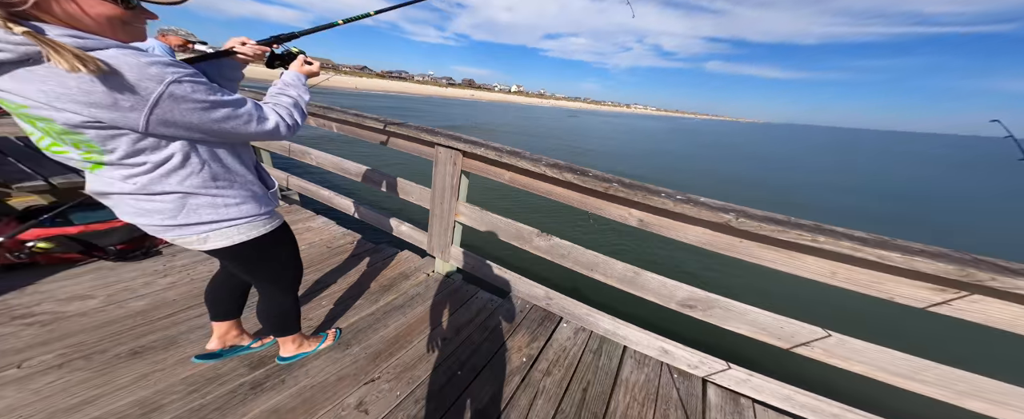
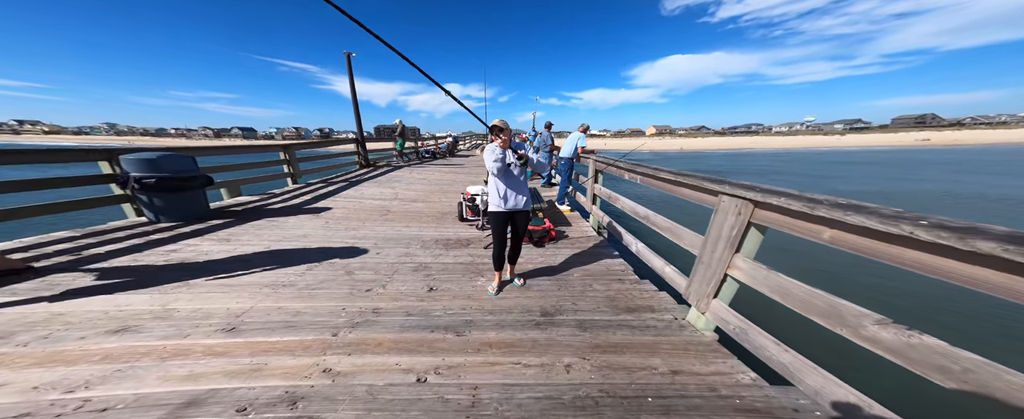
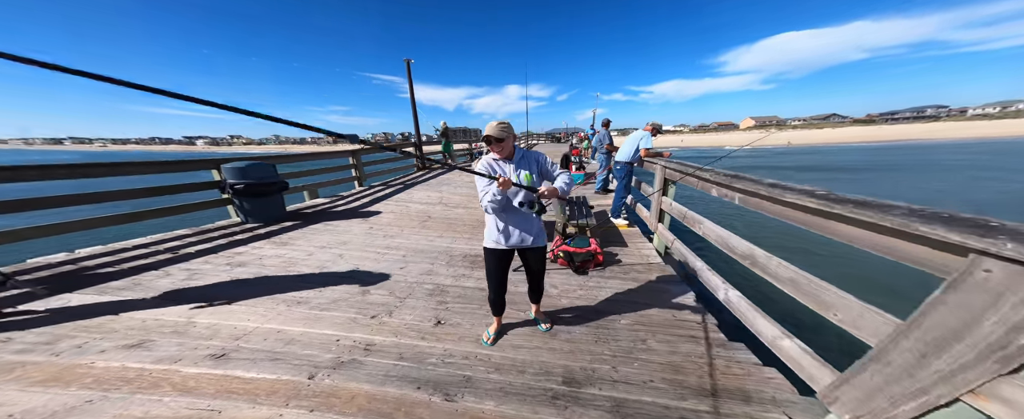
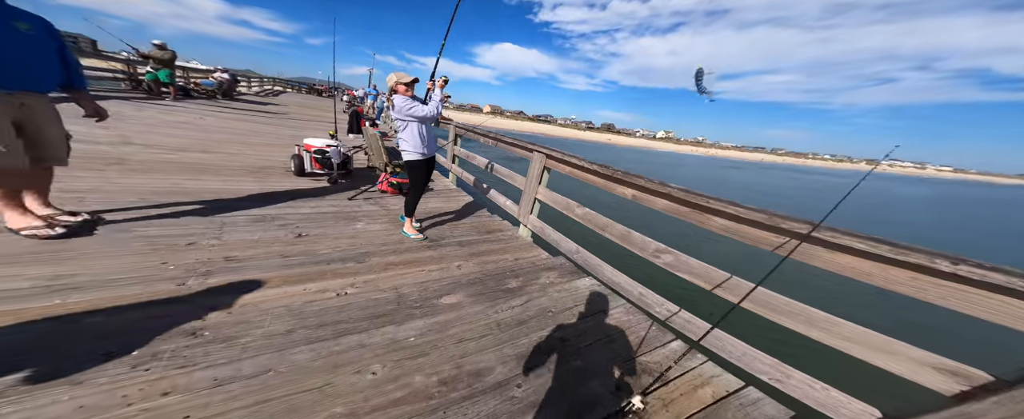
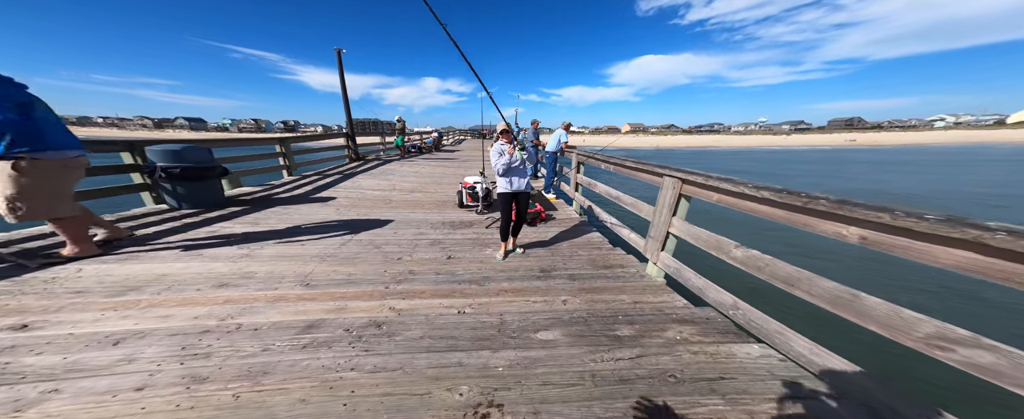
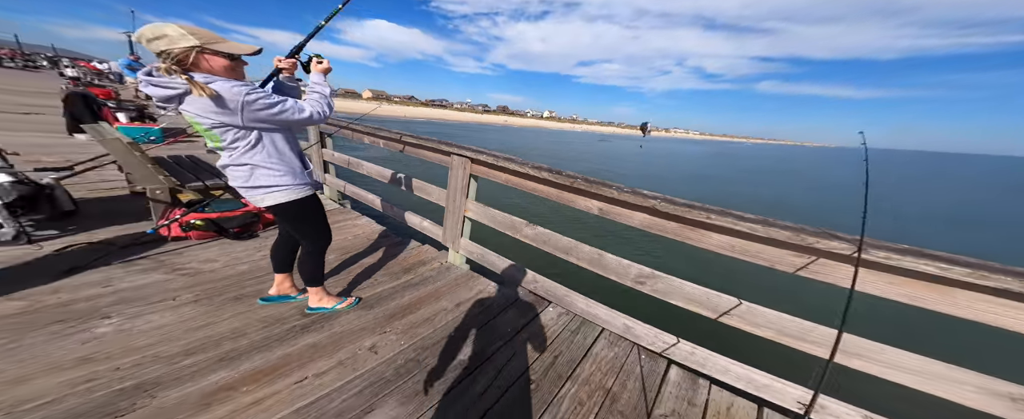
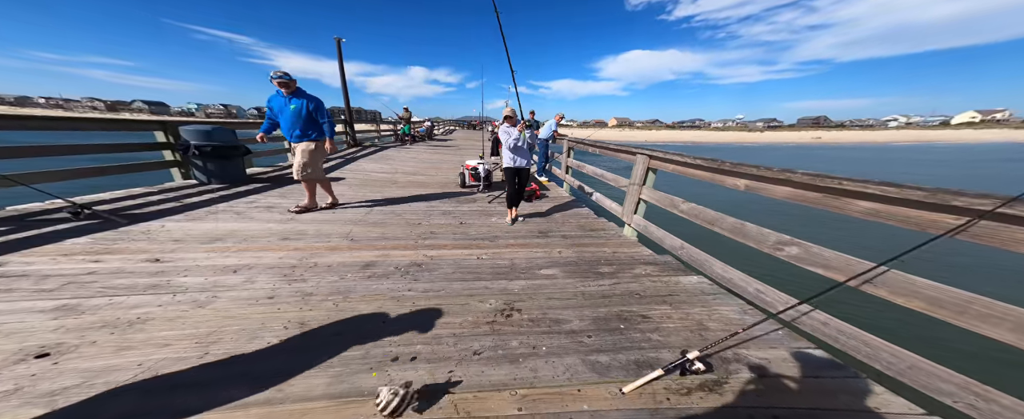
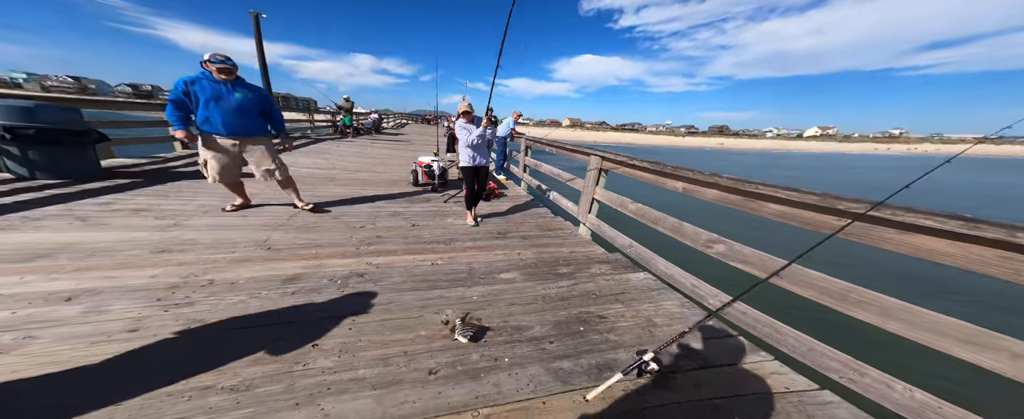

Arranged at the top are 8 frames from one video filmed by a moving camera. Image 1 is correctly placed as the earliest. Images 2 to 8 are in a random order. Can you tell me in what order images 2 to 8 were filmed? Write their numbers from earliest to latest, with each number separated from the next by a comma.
6, 4, 8, 7, 5, 2, 3
